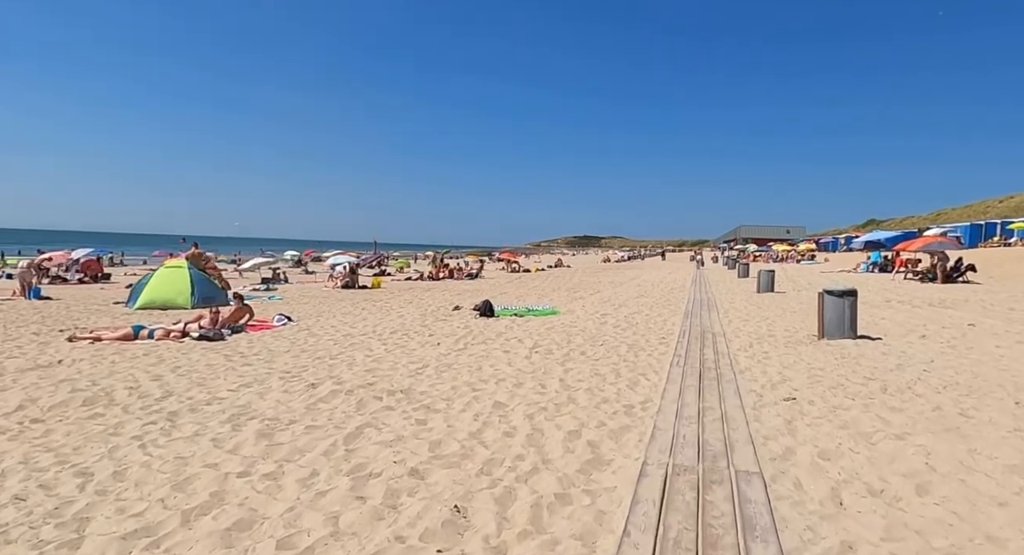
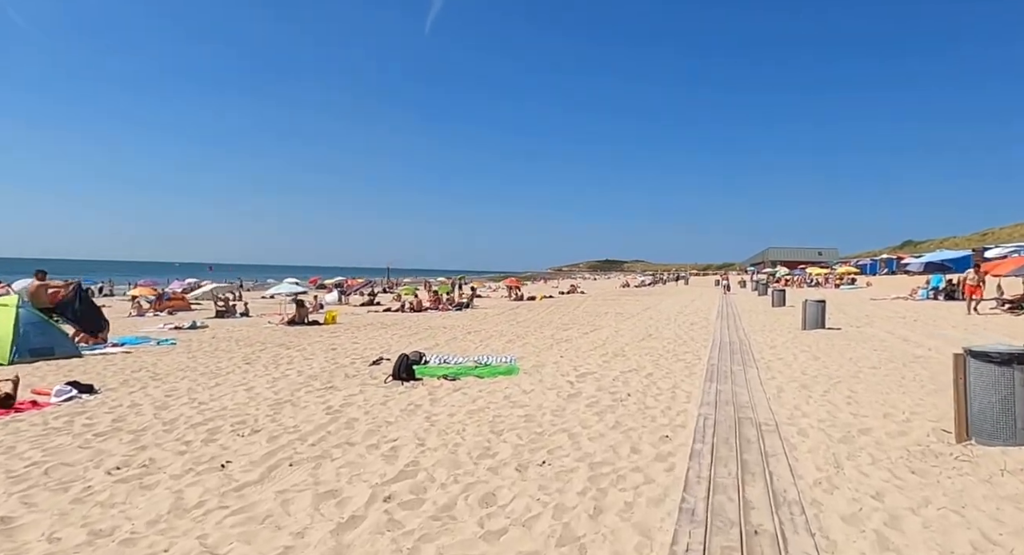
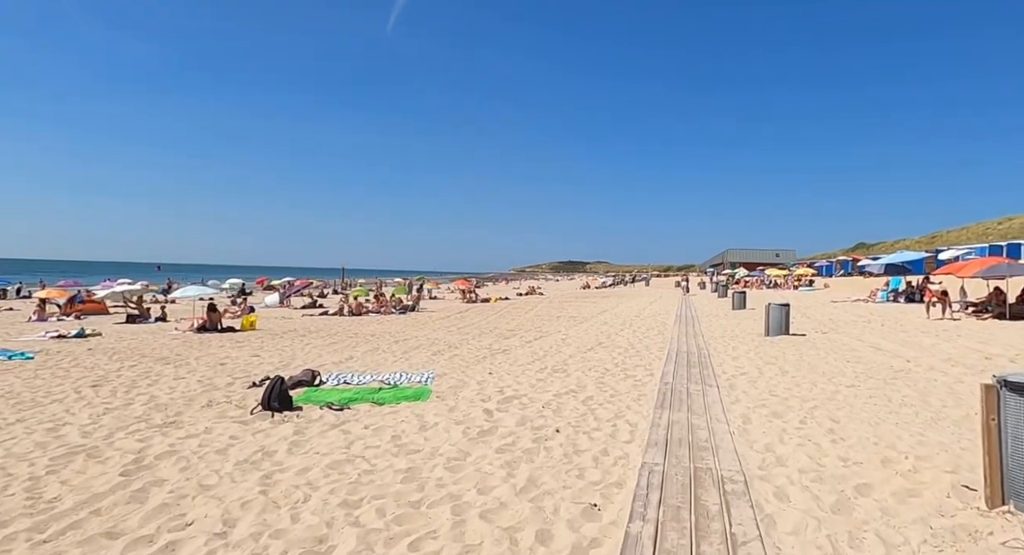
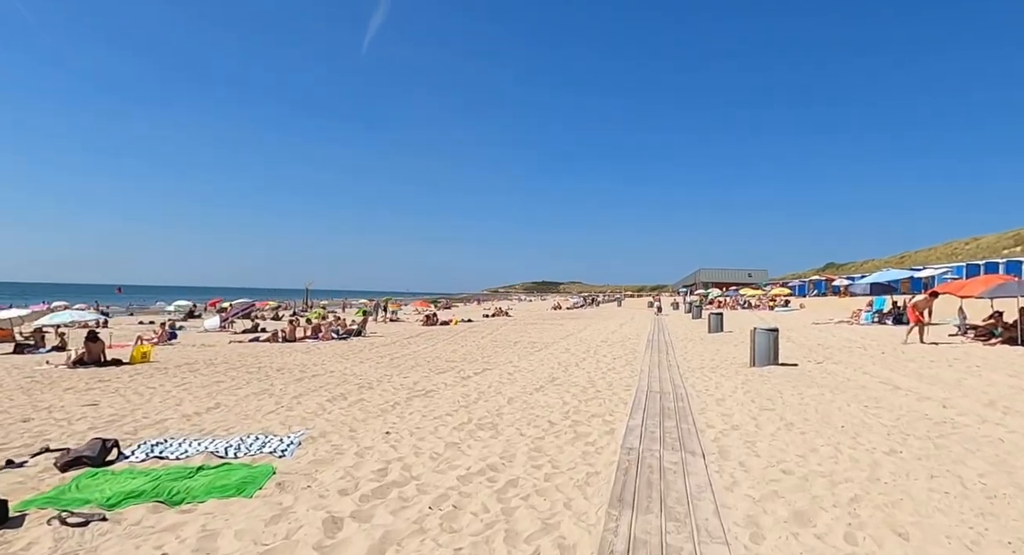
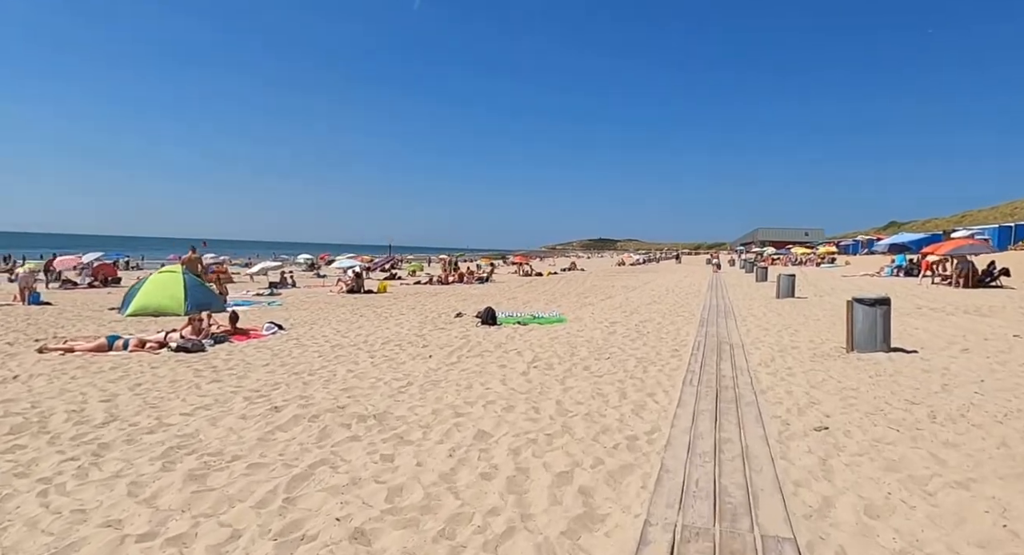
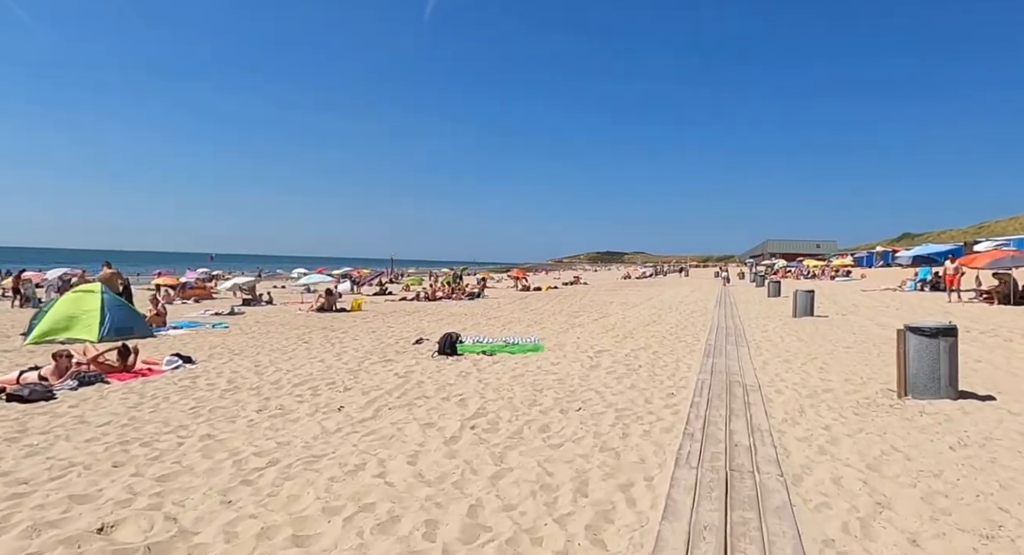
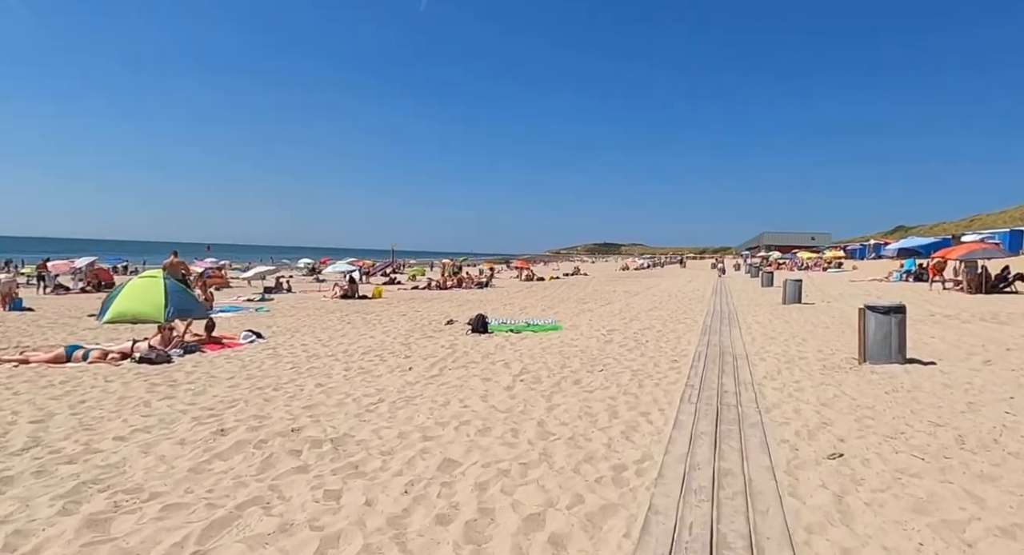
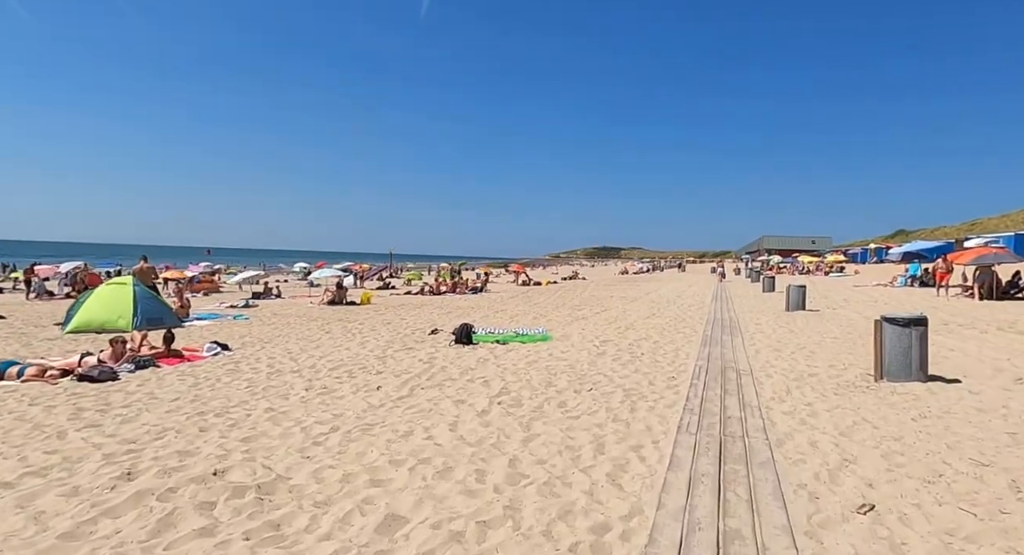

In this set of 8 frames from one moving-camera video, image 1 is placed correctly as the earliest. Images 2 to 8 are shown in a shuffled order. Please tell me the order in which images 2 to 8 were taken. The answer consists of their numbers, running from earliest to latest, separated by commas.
5, 7, 8, 6, 2, 3, 4
